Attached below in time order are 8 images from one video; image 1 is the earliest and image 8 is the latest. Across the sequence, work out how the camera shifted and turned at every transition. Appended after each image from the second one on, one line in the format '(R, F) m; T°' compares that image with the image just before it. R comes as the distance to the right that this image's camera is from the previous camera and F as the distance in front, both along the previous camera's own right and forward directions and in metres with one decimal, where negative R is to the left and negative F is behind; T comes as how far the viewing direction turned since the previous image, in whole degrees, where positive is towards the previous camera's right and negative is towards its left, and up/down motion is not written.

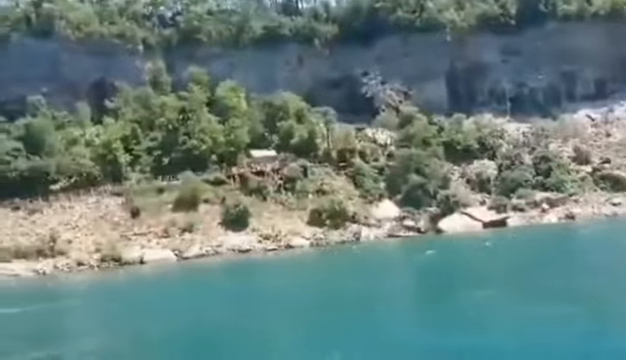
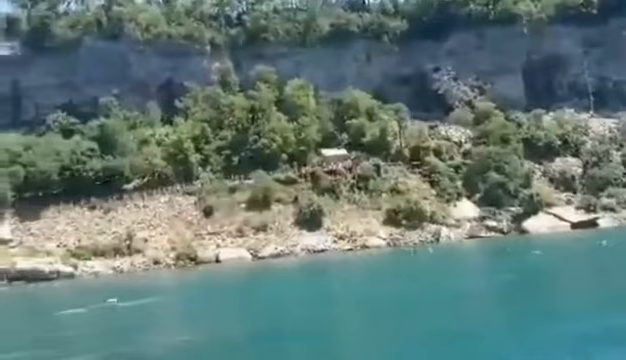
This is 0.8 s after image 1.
(-2.9, +1.5) m; -5°
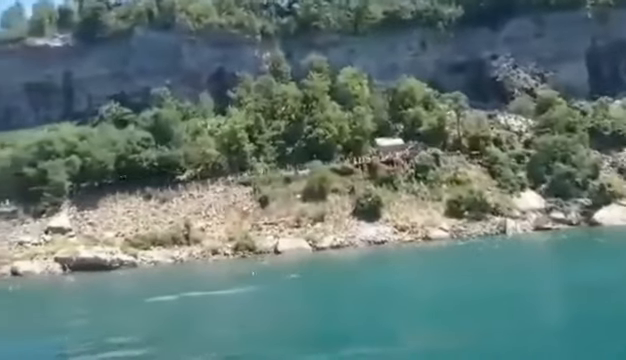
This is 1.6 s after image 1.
(-2.8, +1.2) m; -3°
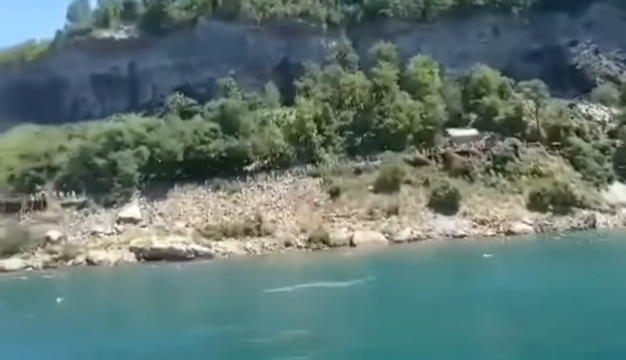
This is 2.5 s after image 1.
(-3.3, +1.6) m; -4°
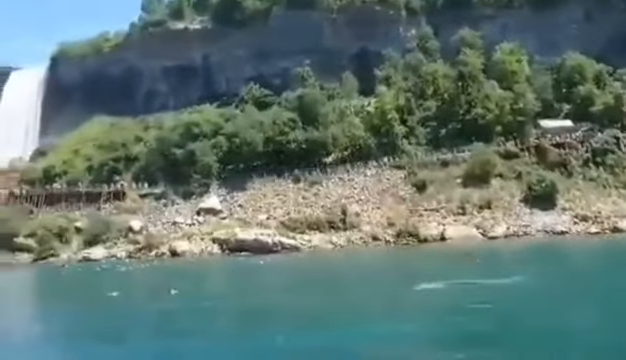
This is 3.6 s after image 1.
(-3.8, +1.9) m; -4°
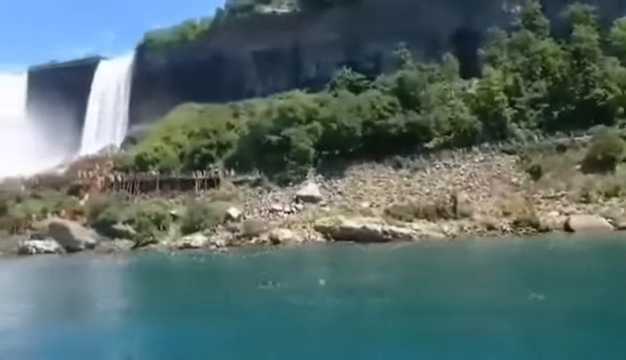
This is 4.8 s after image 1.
(-4.2, +2.5) m; -6°
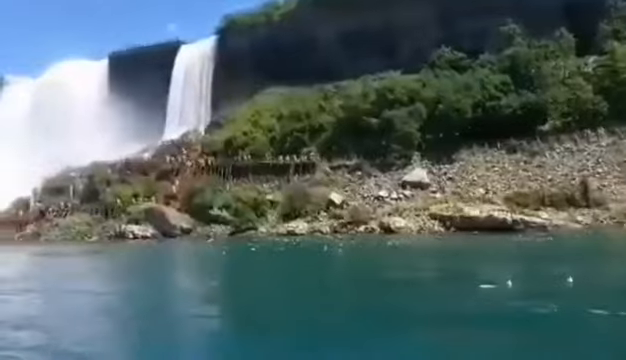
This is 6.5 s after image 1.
(-5.4, +3.0) m; -5°
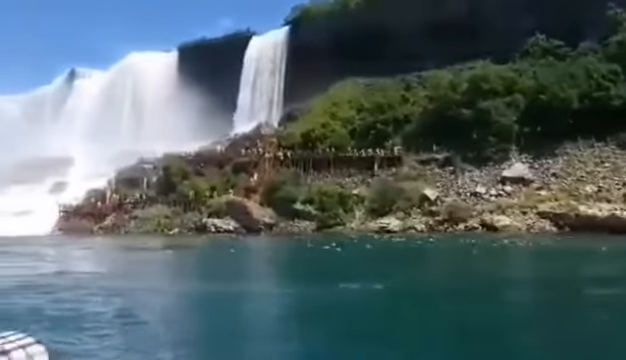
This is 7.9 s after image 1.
(-4.1, +2.5) m; -4°
